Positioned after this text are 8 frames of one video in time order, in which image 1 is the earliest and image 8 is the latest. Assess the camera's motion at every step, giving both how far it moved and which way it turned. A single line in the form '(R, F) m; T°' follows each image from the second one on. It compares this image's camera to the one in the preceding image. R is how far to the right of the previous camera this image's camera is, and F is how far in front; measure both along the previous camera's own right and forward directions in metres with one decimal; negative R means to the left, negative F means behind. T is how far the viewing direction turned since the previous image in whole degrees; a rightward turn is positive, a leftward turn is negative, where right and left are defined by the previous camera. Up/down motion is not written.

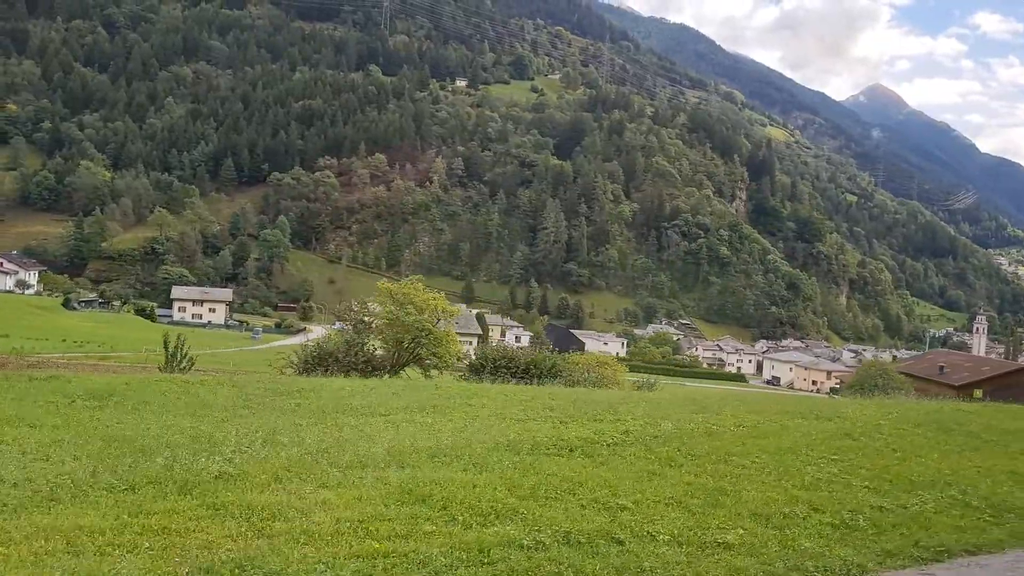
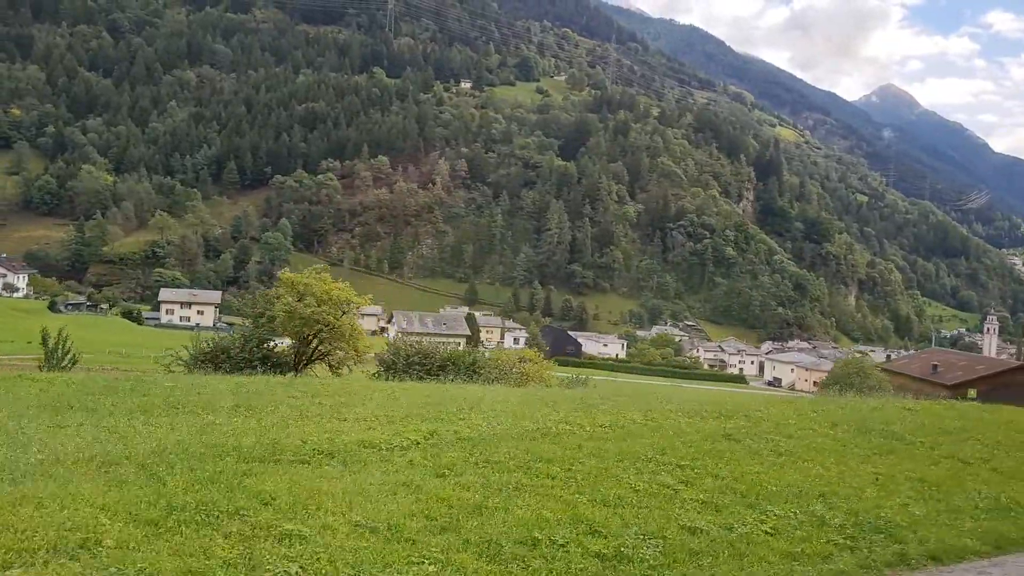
(+1.4, +0.9) m; -1°
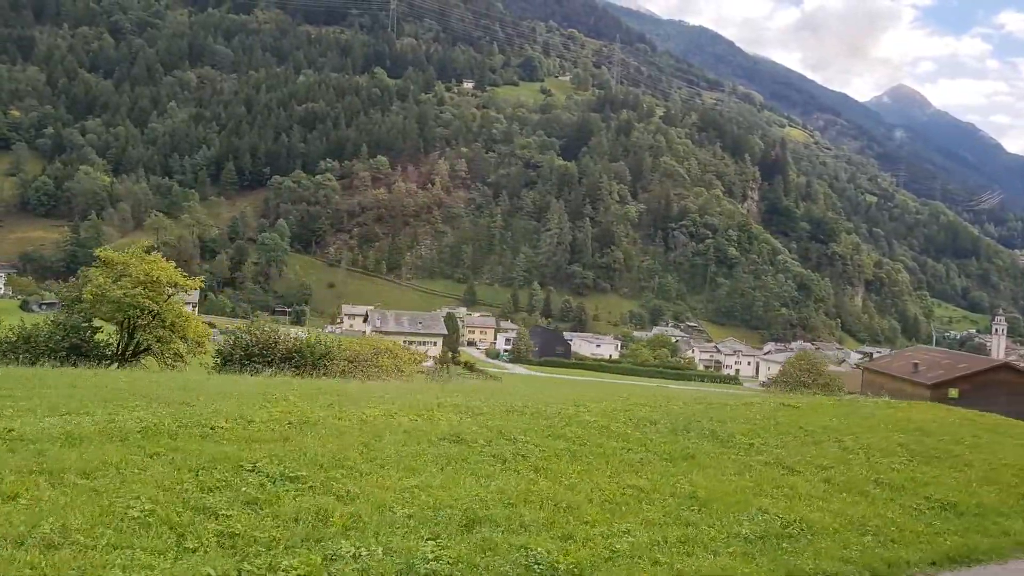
(+2.0, +1.2) m; -1°
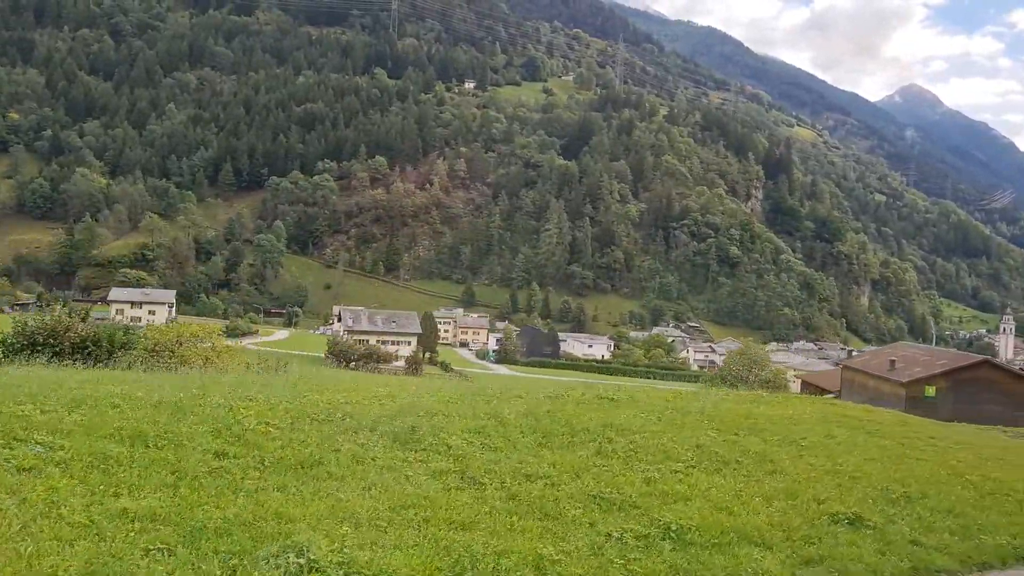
(+2.0, +1.2) m; -1°
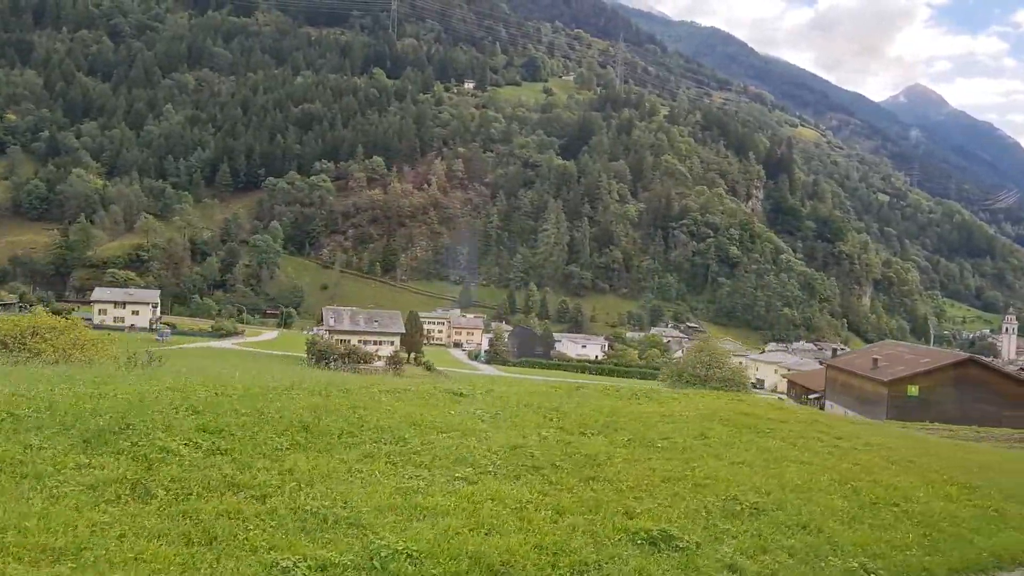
(+1.2, +0.7) m; 0°
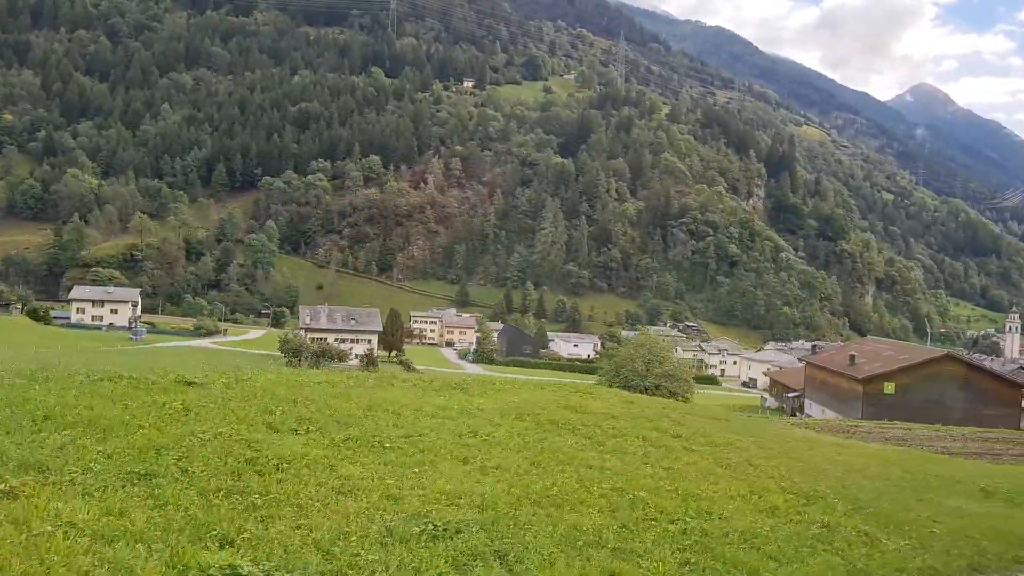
(+1.5, +0.9) m; 0°
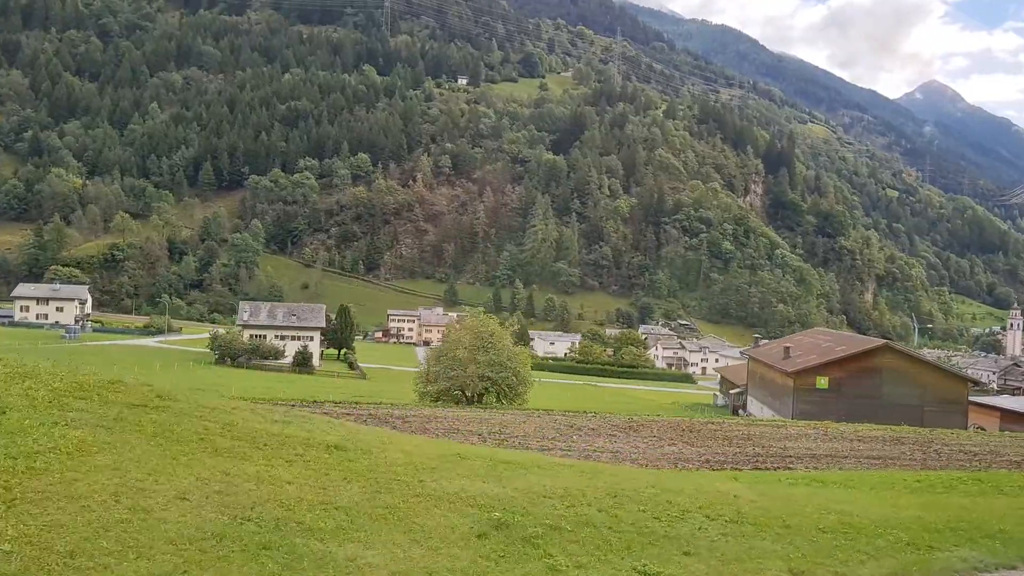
(+3.3, +1.9) m; -1°
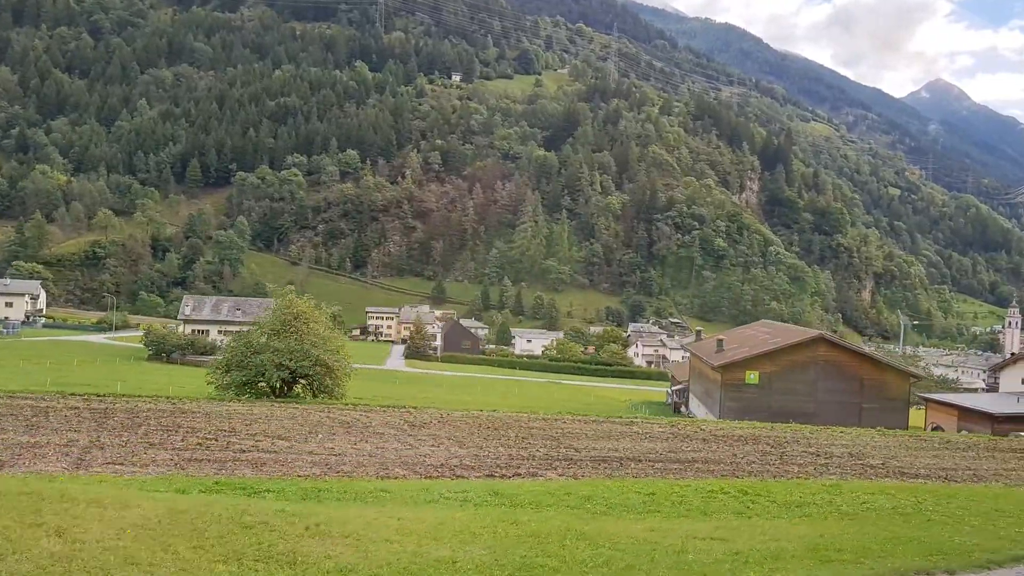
(+2.7, +1.5) m; 0°
